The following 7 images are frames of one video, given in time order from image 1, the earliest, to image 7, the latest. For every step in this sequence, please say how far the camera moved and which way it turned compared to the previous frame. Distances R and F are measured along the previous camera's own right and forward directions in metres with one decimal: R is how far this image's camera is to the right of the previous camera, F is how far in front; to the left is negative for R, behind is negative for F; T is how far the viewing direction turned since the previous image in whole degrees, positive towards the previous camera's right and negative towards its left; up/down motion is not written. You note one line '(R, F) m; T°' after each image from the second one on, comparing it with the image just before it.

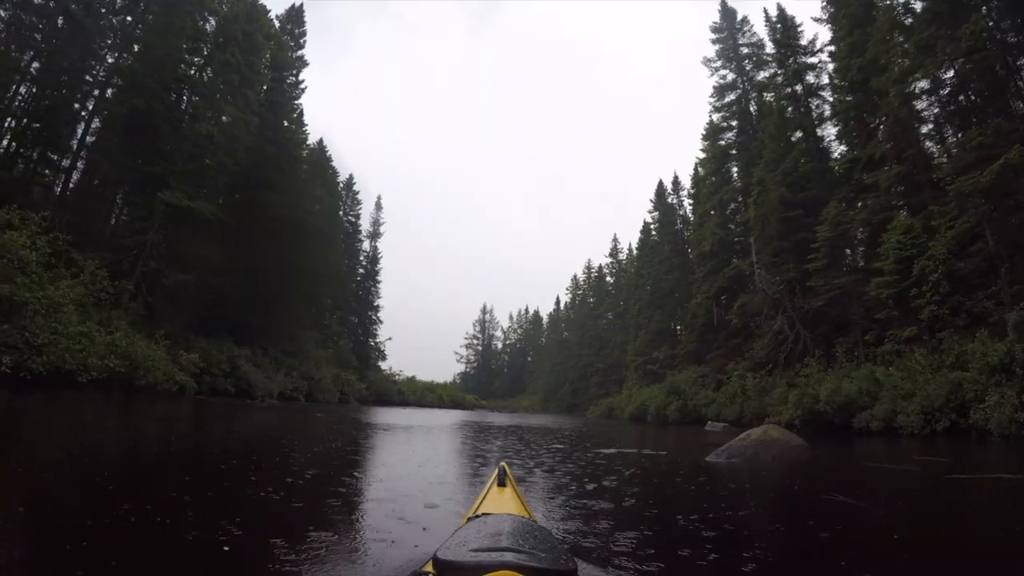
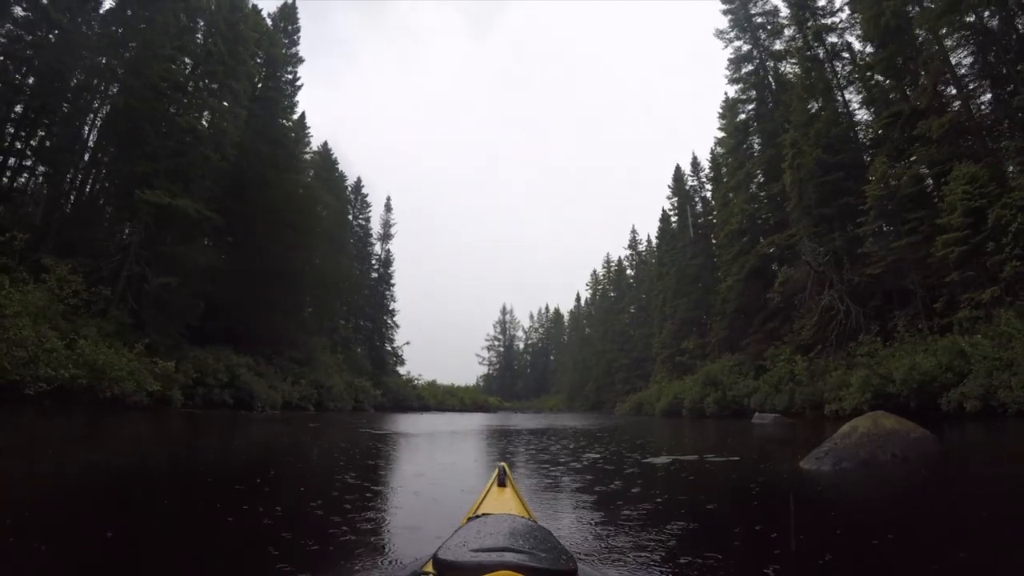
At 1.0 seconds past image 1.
(+0.1, +1.6) m; -2°
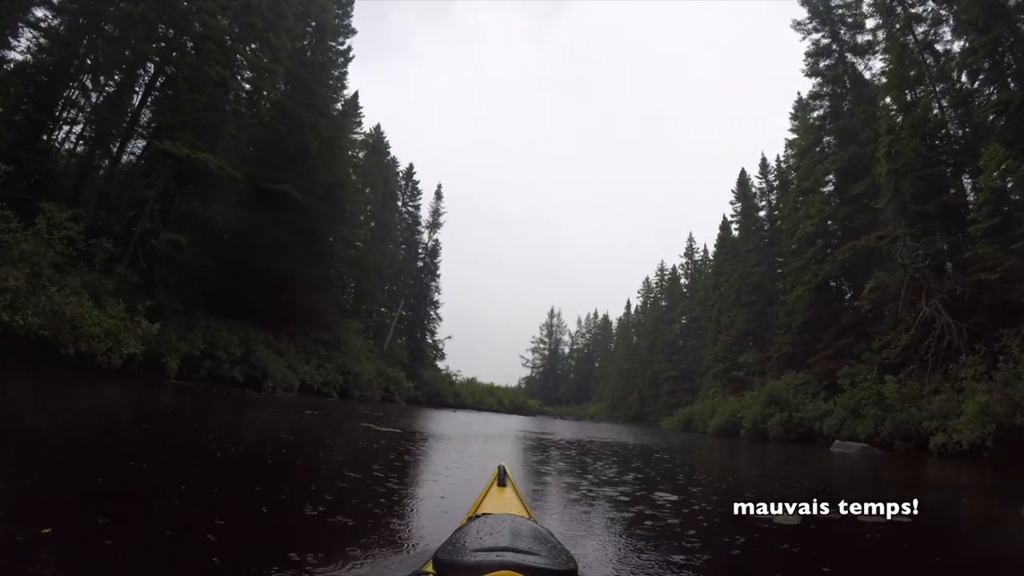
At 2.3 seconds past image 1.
(+0.3, +1.8) m; -5°
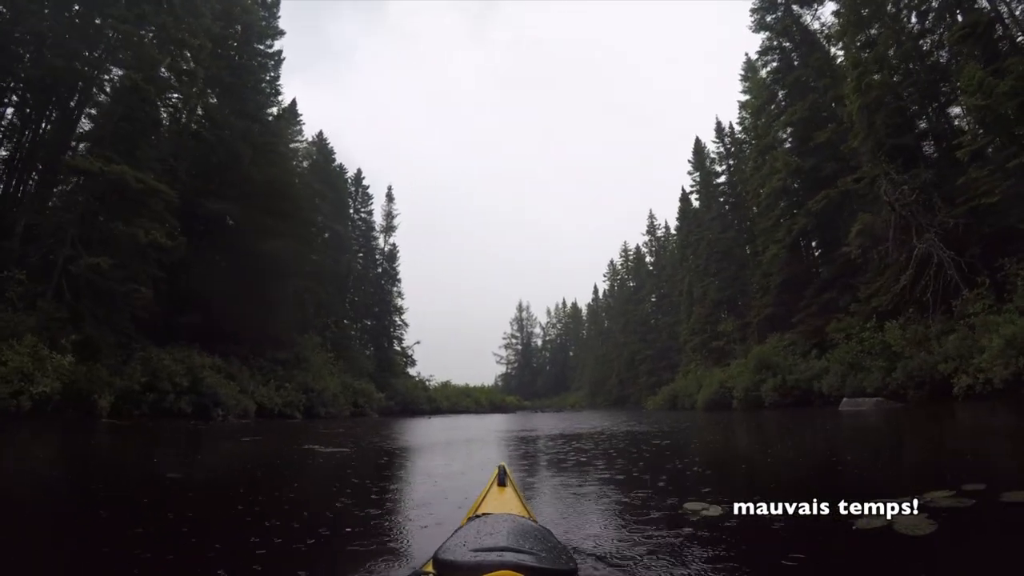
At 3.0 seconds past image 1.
(0.0, +1.3) m; +3°
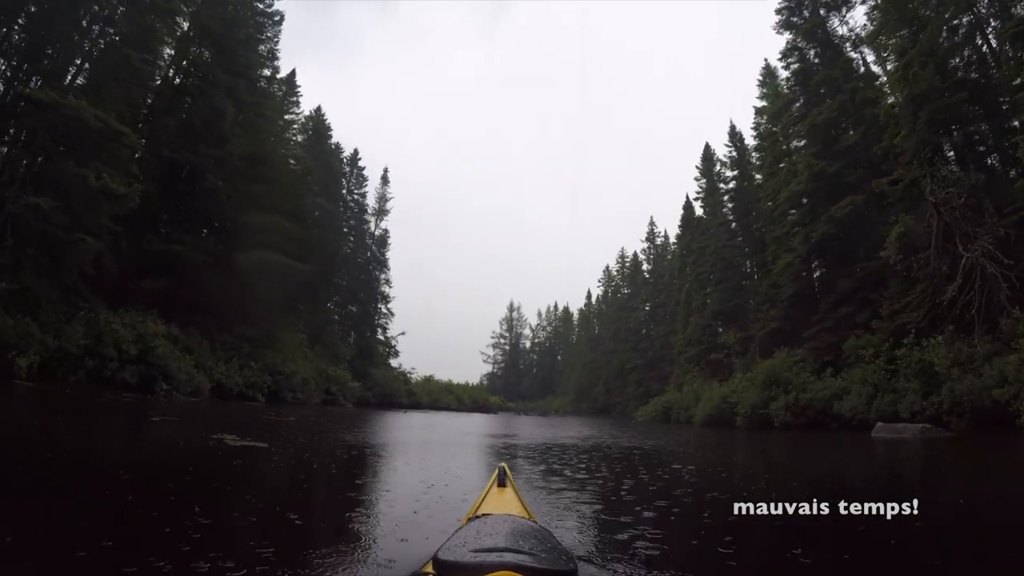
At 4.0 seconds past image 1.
(0.0, +1.5) m; +1°
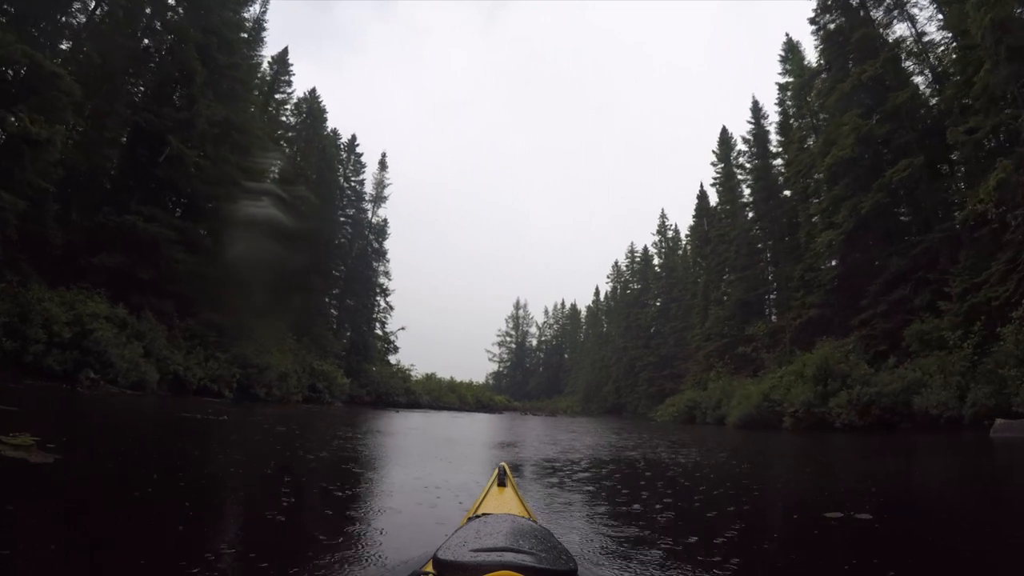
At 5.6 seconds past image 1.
(+0.1, +2.3) m; -1°
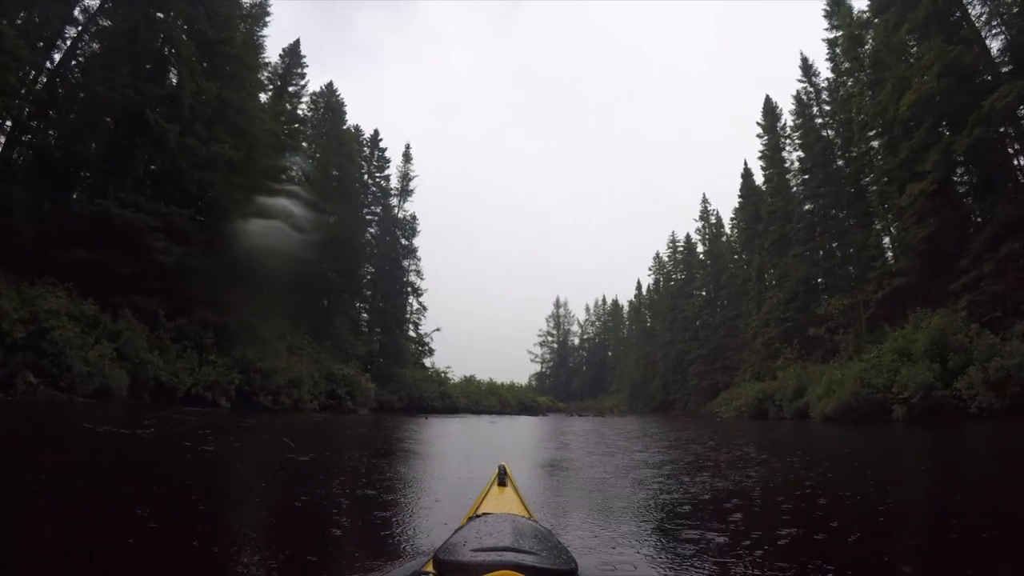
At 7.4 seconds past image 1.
(+0.2, +2.3) m; -4°
